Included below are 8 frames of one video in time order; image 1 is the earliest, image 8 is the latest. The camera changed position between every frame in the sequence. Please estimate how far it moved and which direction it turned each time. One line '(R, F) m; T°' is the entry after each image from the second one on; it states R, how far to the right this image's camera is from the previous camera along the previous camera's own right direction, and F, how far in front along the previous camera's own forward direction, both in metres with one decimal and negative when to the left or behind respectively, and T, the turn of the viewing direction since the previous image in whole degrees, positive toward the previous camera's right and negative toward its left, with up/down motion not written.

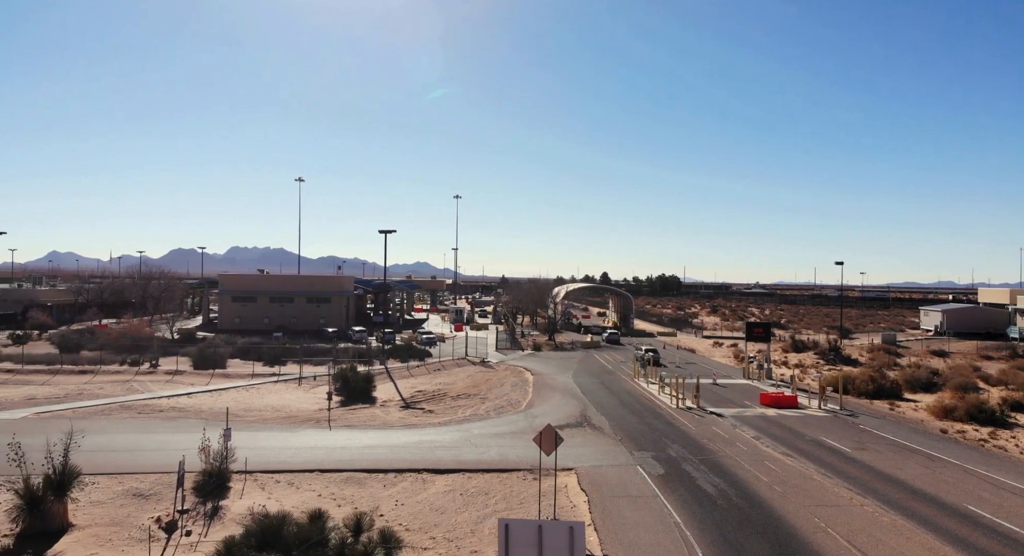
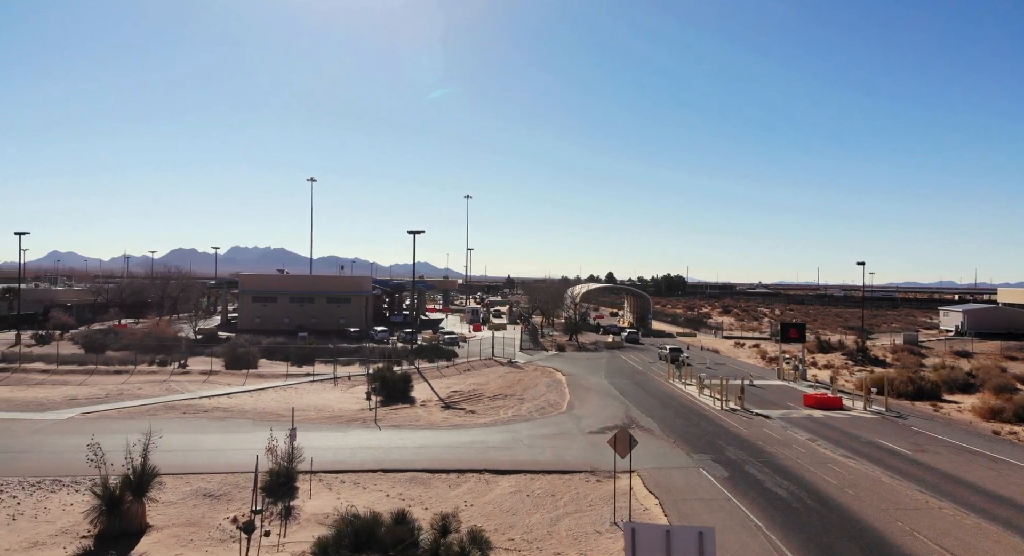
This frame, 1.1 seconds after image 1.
(-1.5, +0.1) m; 0°
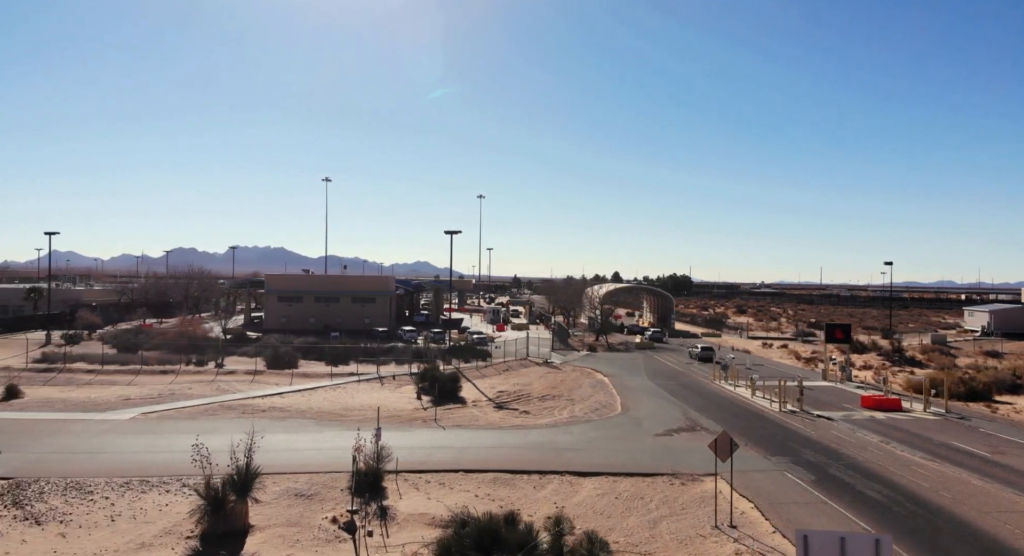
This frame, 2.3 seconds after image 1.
(-2.0, +0.1) m; -1°
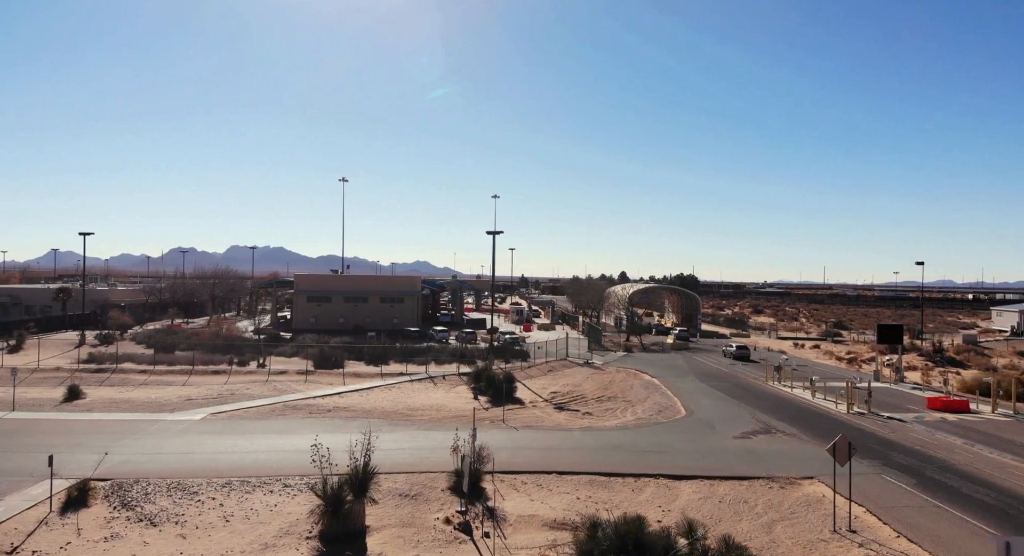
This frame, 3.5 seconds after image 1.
(-2.3, +0.1) m; -1°
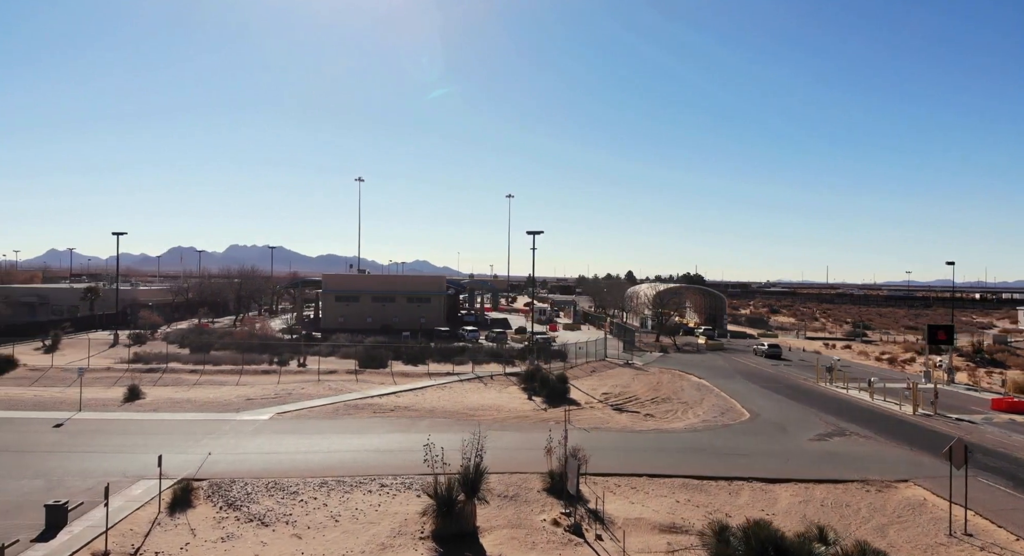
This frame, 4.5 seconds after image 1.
(-2.2, 0.0) m; -1°
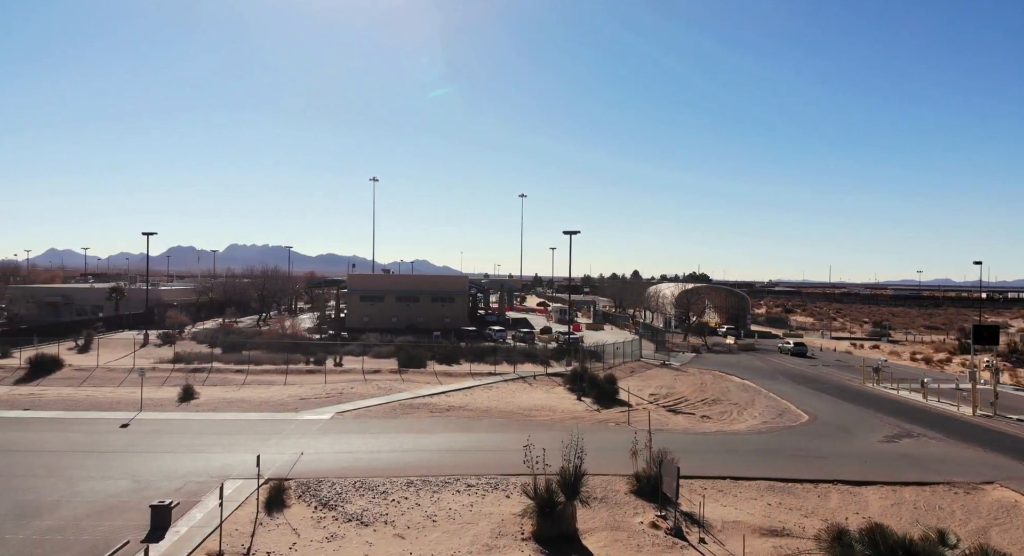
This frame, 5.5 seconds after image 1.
(-2.0, 0.0) m; -1°
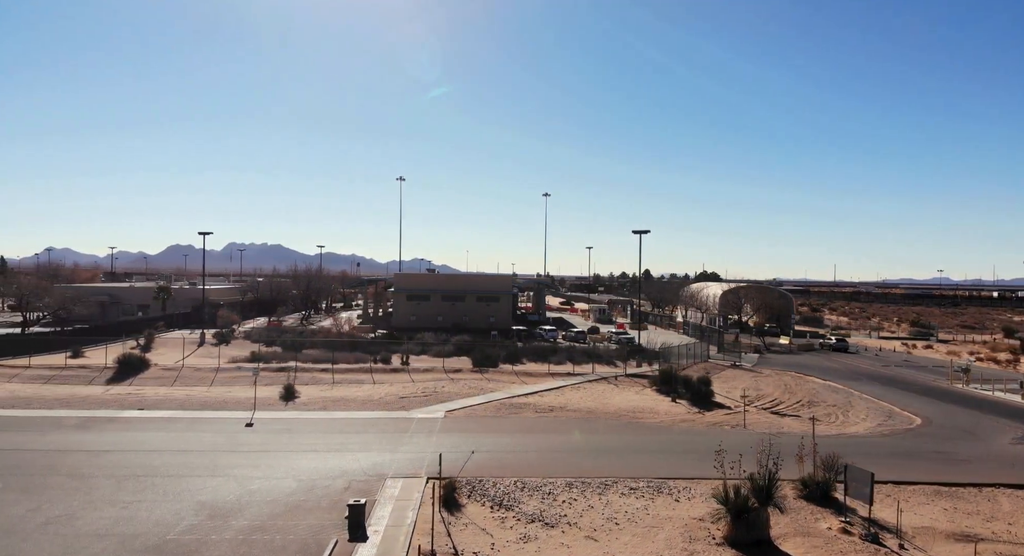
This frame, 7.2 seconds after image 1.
(-3.8, -0.1) m; -1°
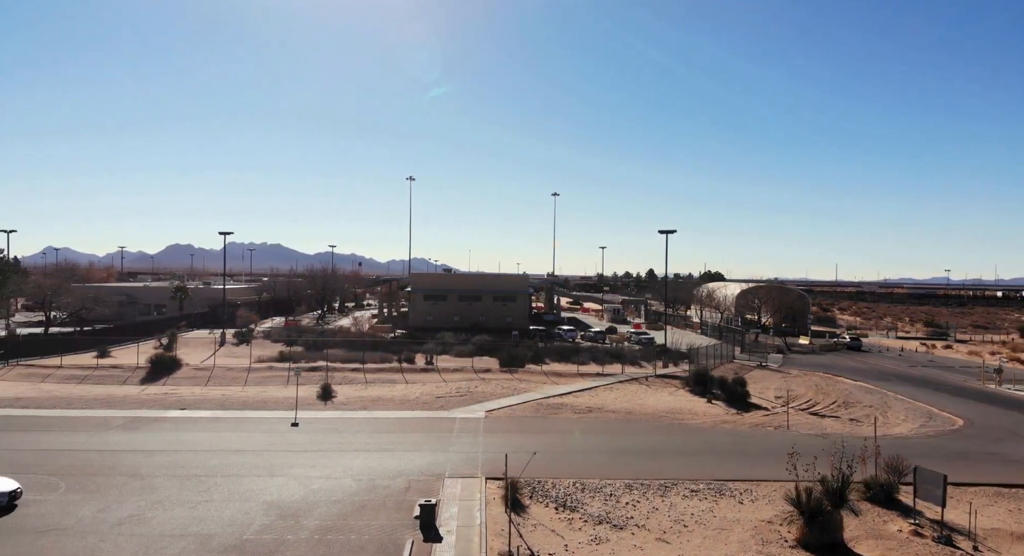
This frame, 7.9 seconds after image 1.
(-1.4, 0.0) m; 0°
